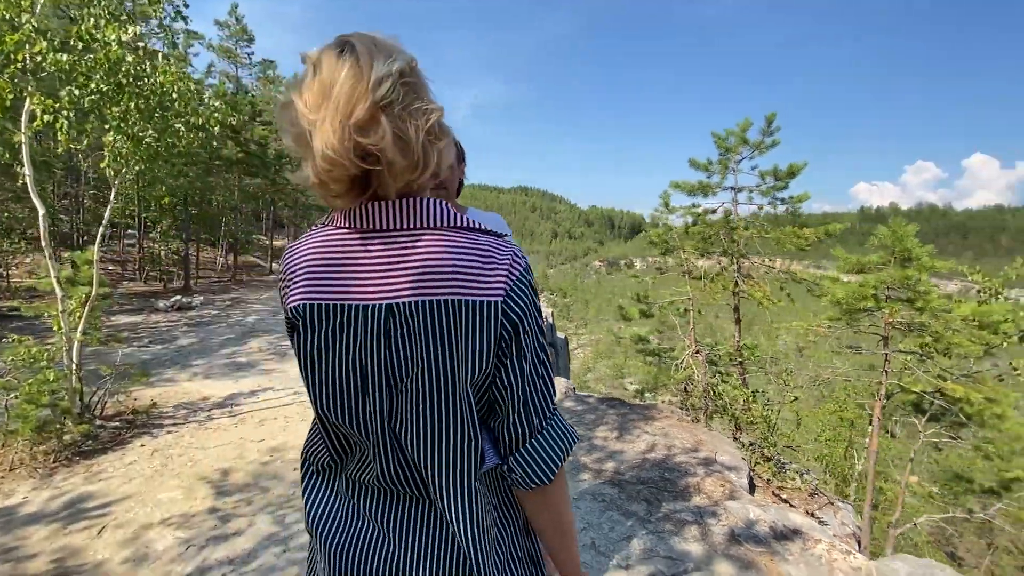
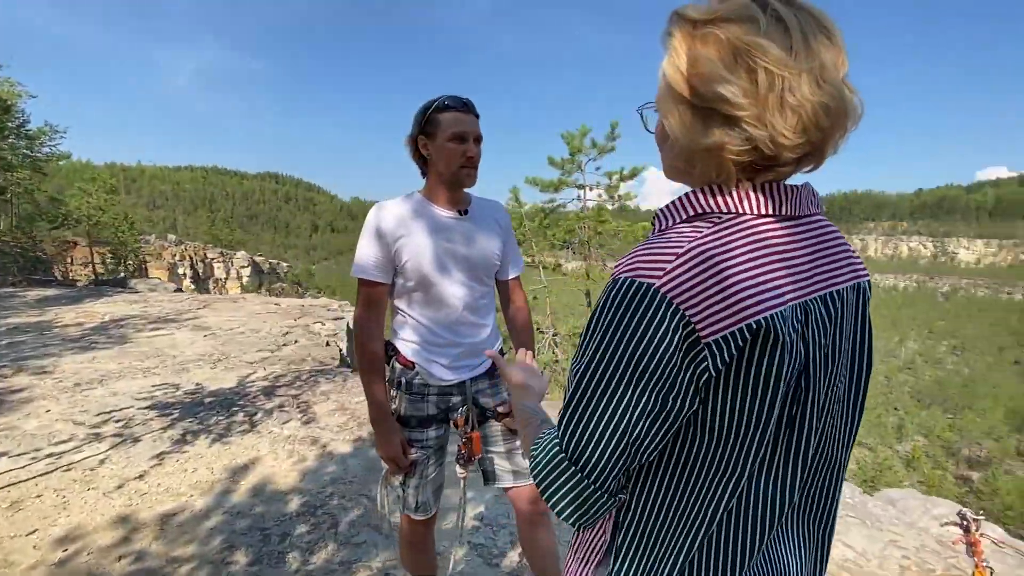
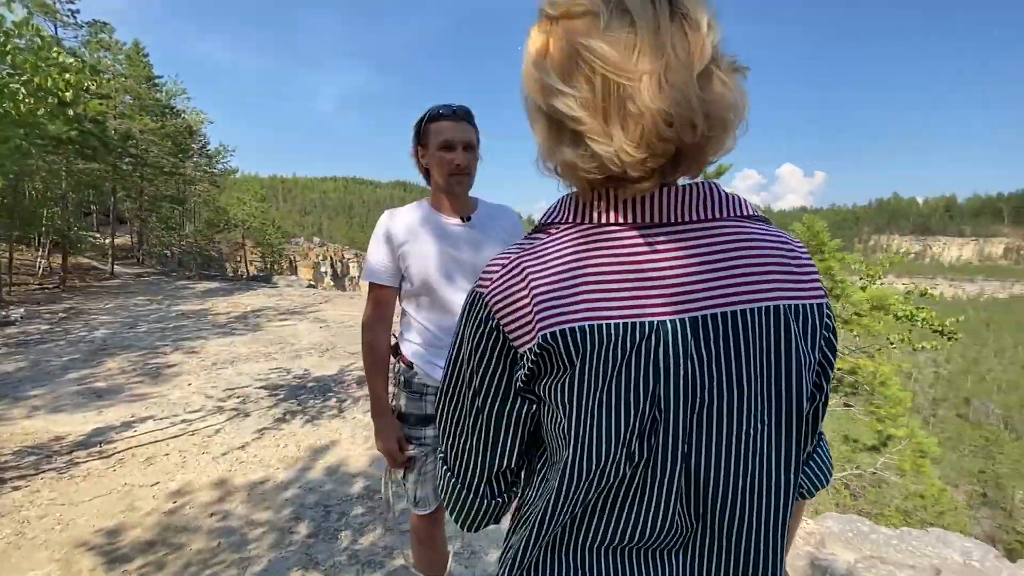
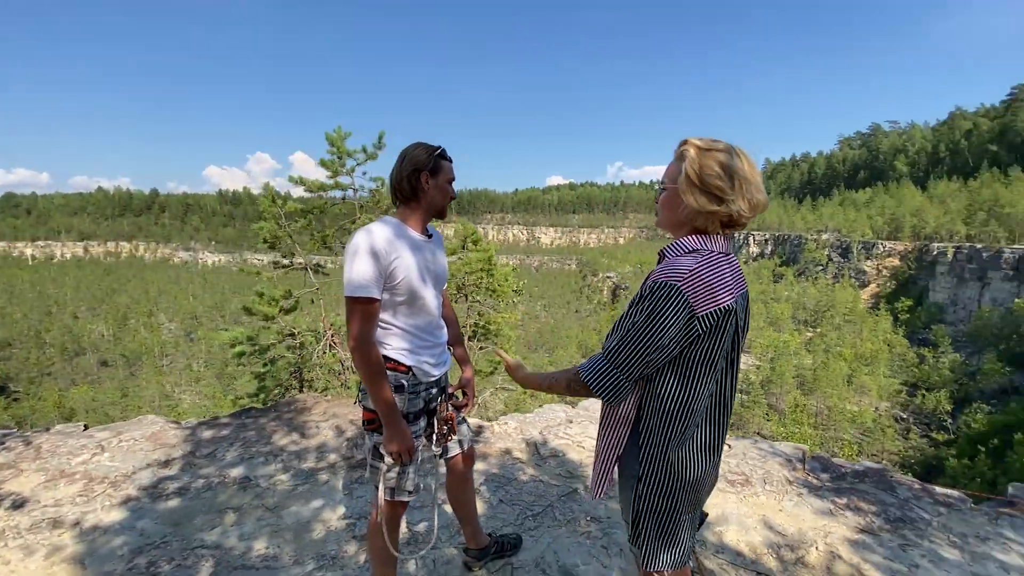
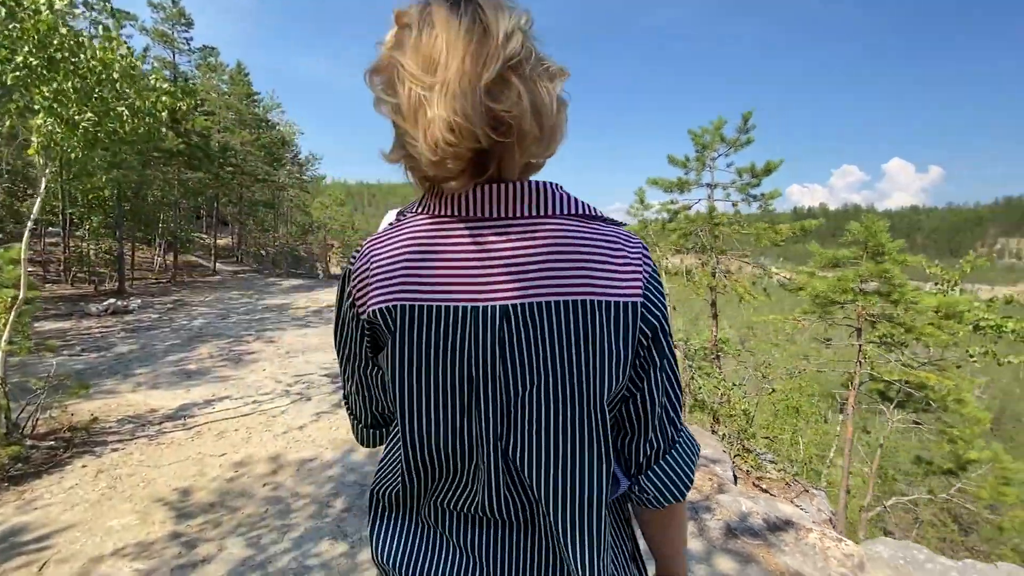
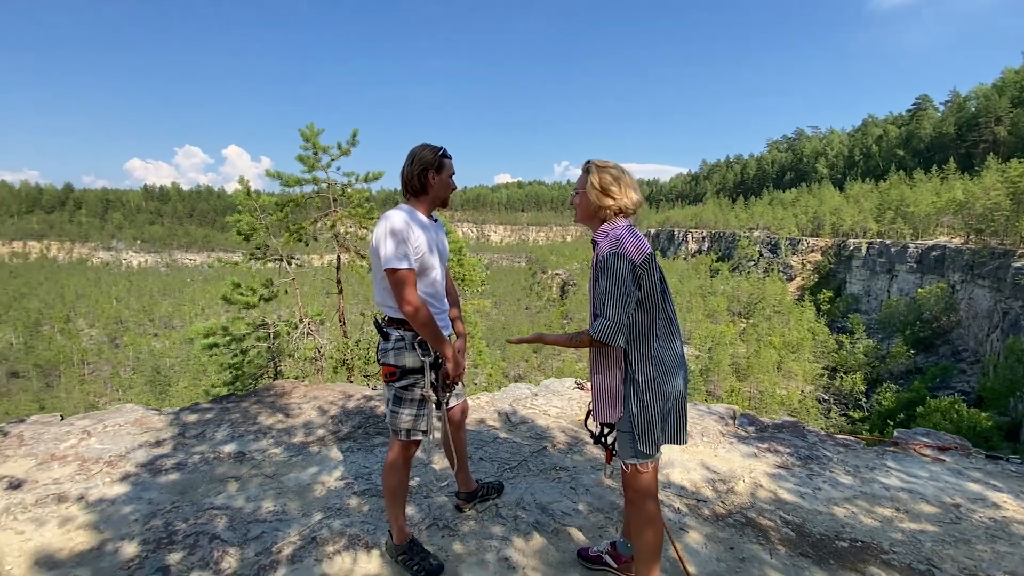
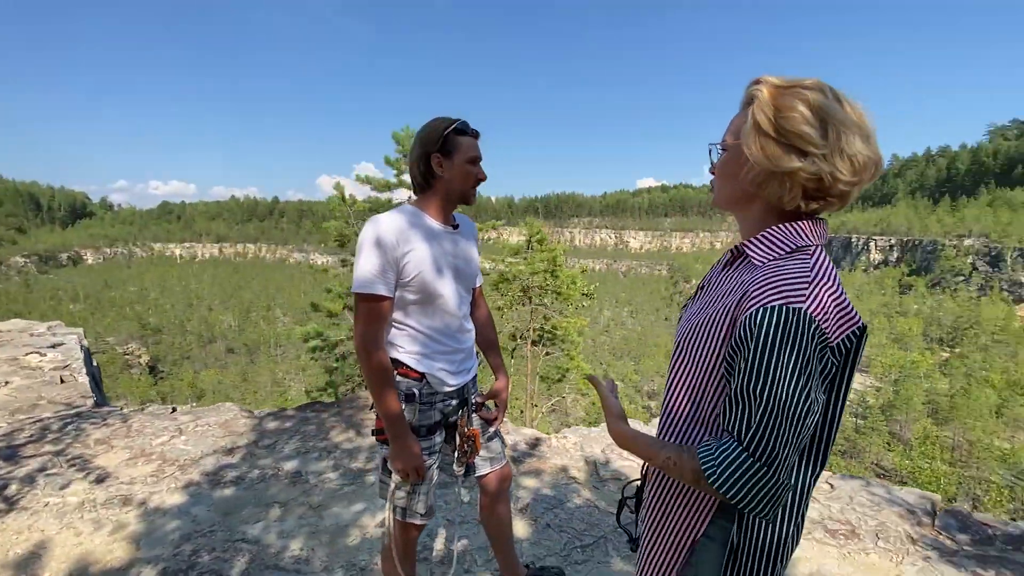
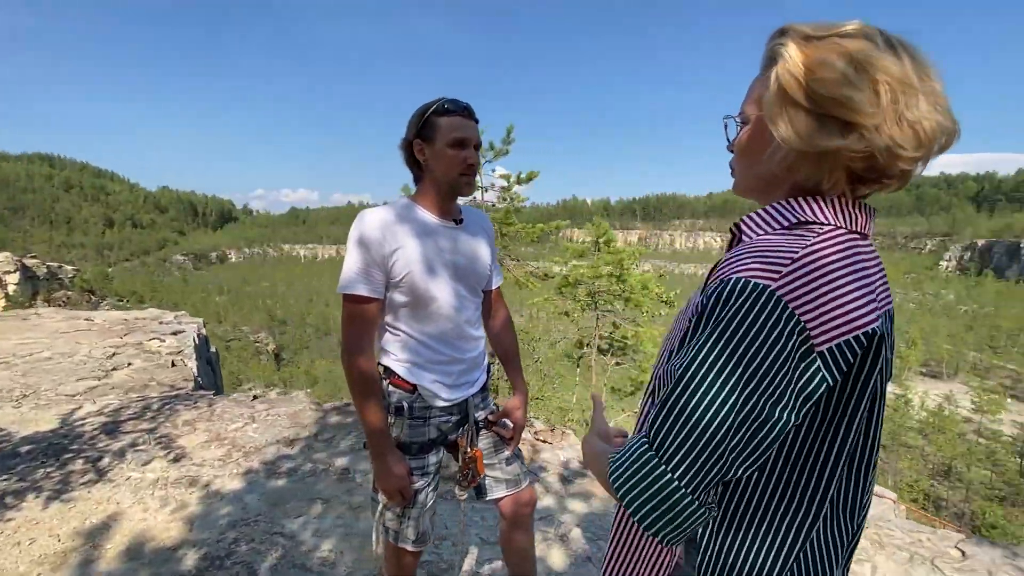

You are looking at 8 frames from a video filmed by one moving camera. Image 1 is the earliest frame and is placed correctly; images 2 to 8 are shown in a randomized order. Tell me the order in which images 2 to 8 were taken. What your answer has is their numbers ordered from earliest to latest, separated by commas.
5, 3, 2, 8, 7, 4, 6
